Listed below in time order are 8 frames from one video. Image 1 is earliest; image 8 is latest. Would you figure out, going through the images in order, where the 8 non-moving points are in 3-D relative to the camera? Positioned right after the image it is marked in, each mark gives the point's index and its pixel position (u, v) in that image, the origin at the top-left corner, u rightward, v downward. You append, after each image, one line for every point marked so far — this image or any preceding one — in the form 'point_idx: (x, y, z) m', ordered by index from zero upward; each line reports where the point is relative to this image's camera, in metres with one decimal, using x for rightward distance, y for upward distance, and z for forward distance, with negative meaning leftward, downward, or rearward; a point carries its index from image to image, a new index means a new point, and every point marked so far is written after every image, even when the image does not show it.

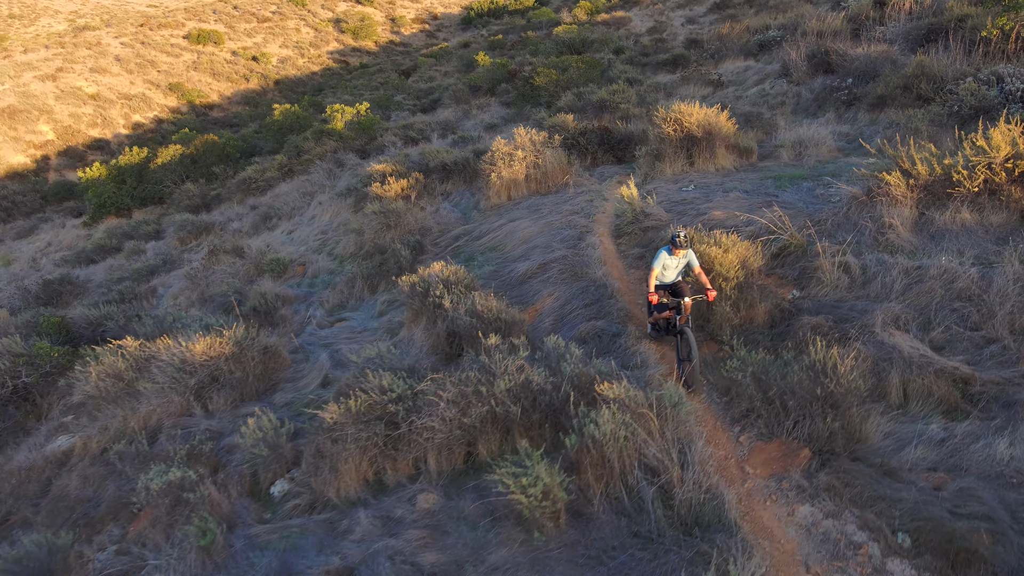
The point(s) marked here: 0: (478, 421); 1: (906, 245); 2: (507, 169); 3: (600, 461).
0: (-0.2, -0.7, +3.8) m
1: (+2.9, +0.3, +4.7) m
2: (-0.1, +1.5, +8.3) m
3: (+0.5, -0.9, +3.3) m
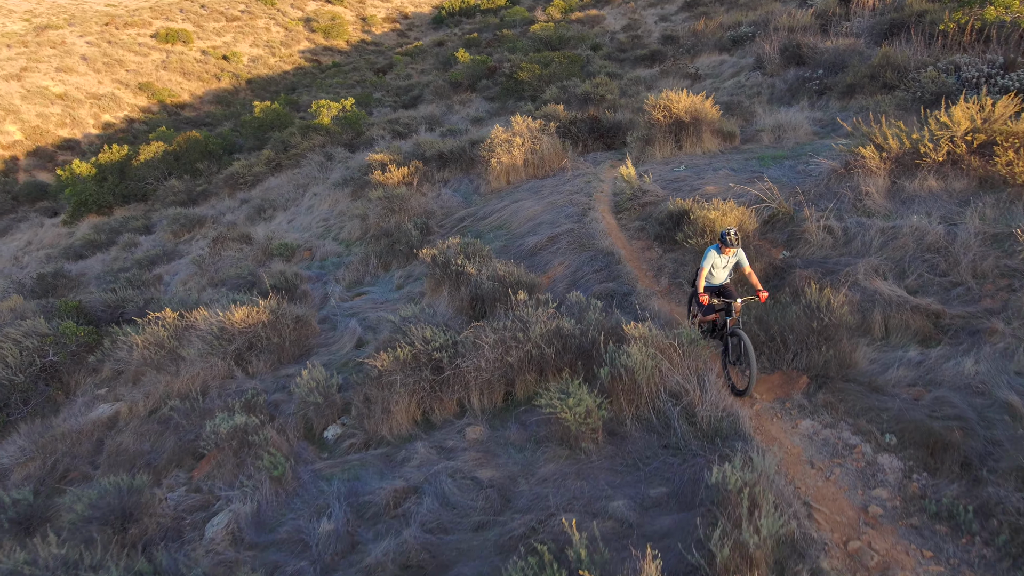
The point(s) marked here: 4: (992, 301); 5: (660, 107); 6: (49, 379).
0: (0.0, -0.5, +4.2) m
1: (+3.1, +0.7, +5.3) m
2: (-0.1, +1.8, +8.7) m
3: (+0.7, -0.6, +3.8) m
4: (+3.0, -0.1, +4.1) m
5: (+2.0, +2.4, +8.7) m
6: (-4.8, -1.0, +6.6) m
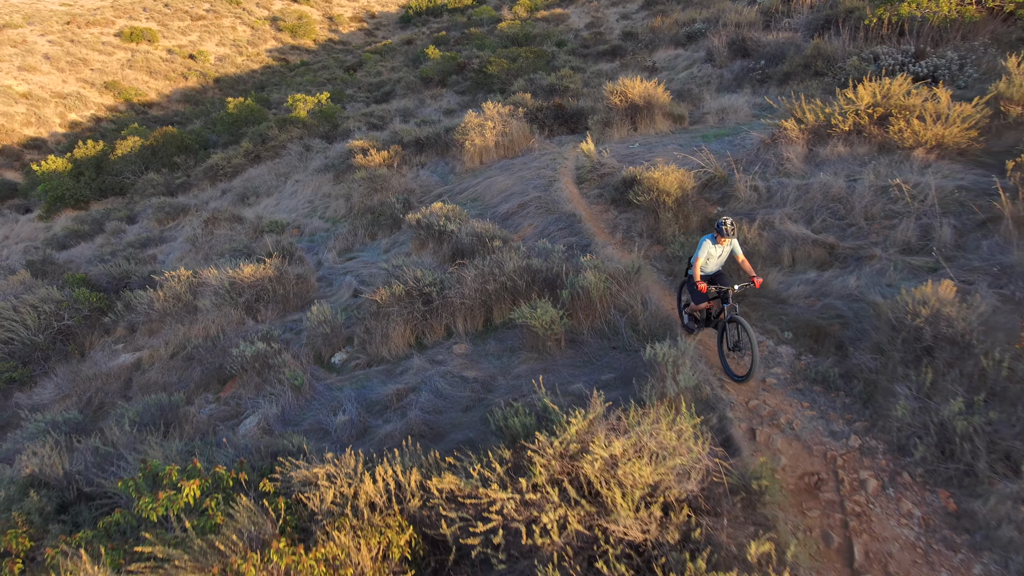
0: (-0.1, 0.0, +5.1) m
1: (+2.8, +1.2, +6.3) m
2: (-0.5, +2.2, +9.6) m
3: (+0.6, -0.1, +4.7) m
4: (+2.9, +0.4, +5.1) m
5: (+1.6, +2.9, +9.6) m
6: (-5.1, -0.6, +7.3) m
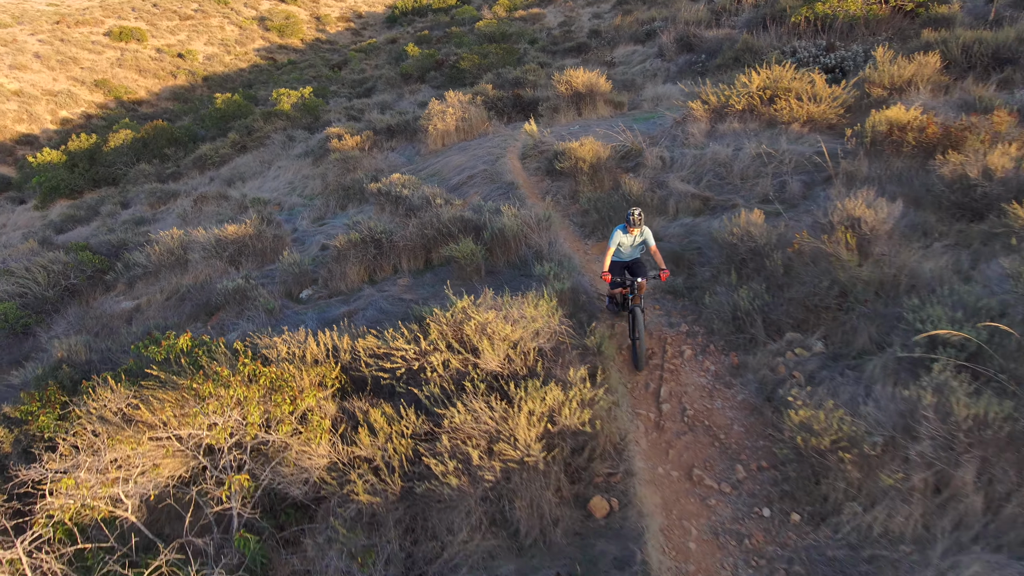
0: (-0.8, +0.5, +6.2) m
1: (+2.2, +1.7, +7.5) m
2: (-1.2, +2.7, +10.7) m
3: (-0.1, +0.4, +5.8) m
4: (+2.2, +0.9, +6.2) m
5: (+0.9, +3.4, +10.8) m
6: (-5.7, -0.1, +8.3) m
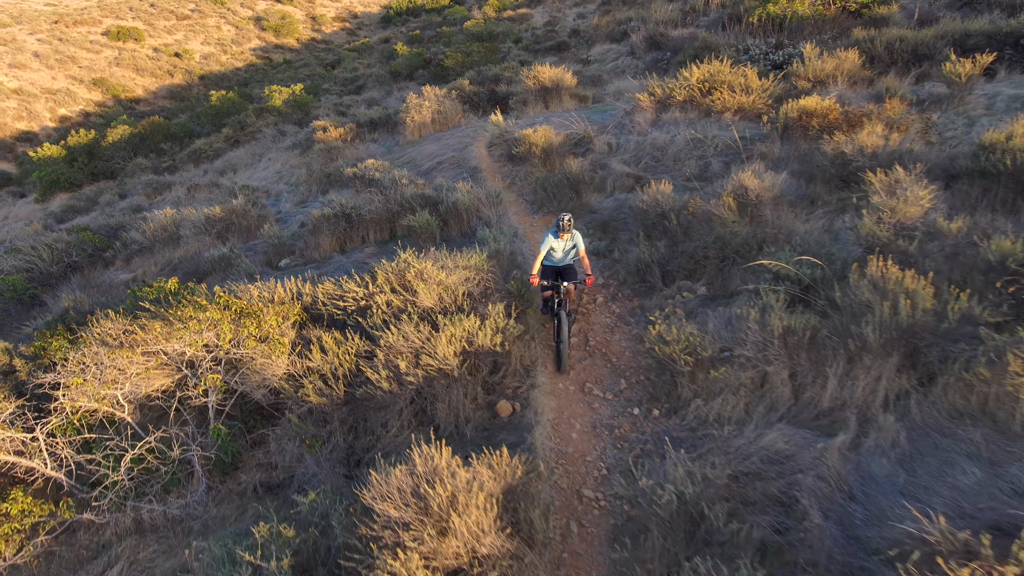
0: (-1.3, +0.9, +7.0) m
1: (+1.7, +2.0, +8.3) m
2: (-1.7, +3.1, +11.5) m
3: (-0.6, +0.7, +6.6) m
4: (+1.7, +1.3, +7.0) m
5: (+0.4, +3.8, +11.6) m
6: (-6.2, +0.2, +9.1) m
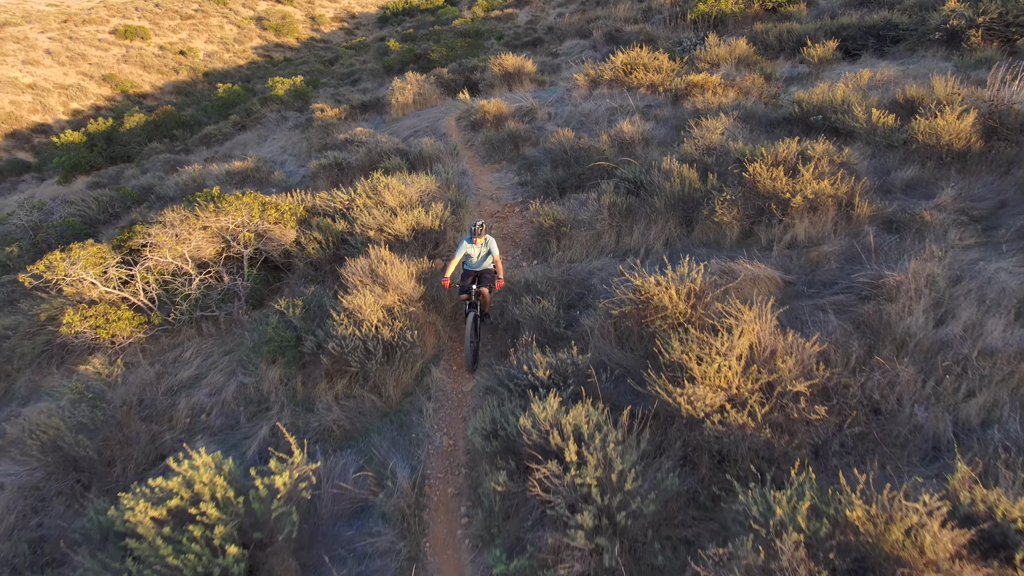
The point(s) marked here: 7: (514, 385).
0: (-1.9, +1.8, +9.1) m
1: (+1.0, +3.0, +10.4) m
2: (-2.4, +4.0, +13.6) m
3: (-1.2, +1.7, +8.7) m
4: (+1.1, +2.3, +9.1) m
5: (-0.3, +4.7, +13.7) m
6: (-6.9, +1.2, +11.2) m
7: (0.0, -0.6, +3.7) m
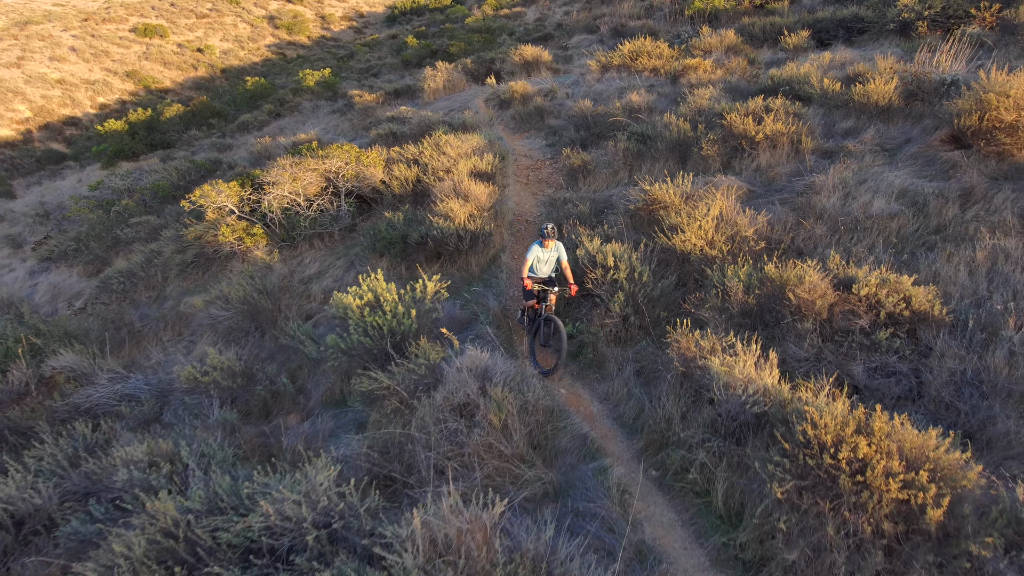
0: (-1.5, +2.7, +10.9) m
1: (+1.5, +3.9, +12.2) m
2: (-1.9, +4.9, +15.4) m
3: (-0.8, +2.6, +10.5) m
4: (+1.5, +3.1, +10.9) m
5: (+0.2, +5.6, +15.5) m
6: (-6.4, +2.1, +13.0) m
7: (+0.5, +0.3, +5.6) m
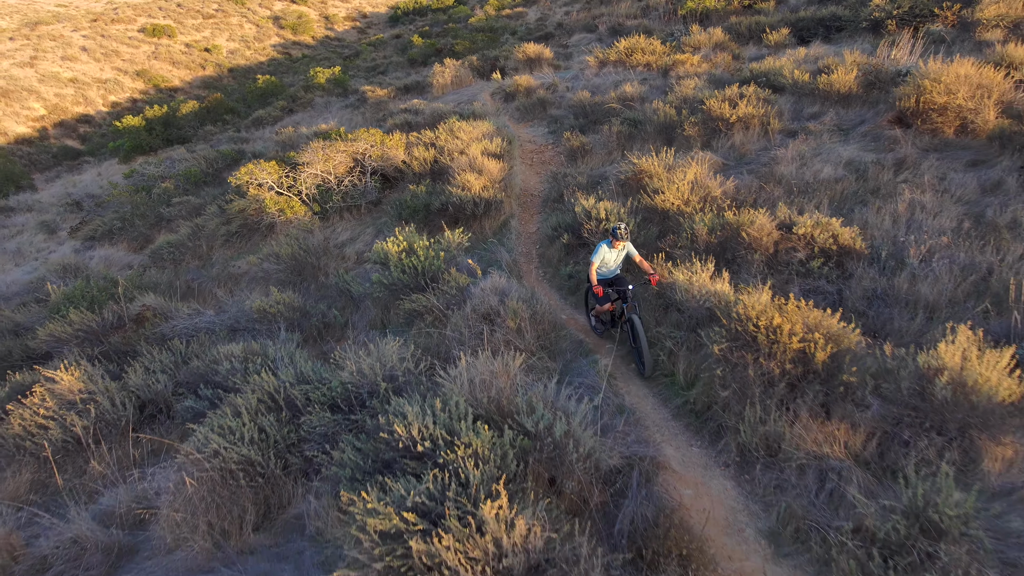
0: (-1.4, +3.2, +12.0) m
1: (+1.6, +4.3, +13.2) m
2: (-1.8, +5.4, +16.4) m
3: (-0.7, +3.0, +11.6) m
4: (+1.6, +3.6, +12.0) m
5: (+0.3, +6.1, +16.5) m
6: (-6.3, +2.6, +14.0) m
7: (+0.6, +0.8, +6.6) m
